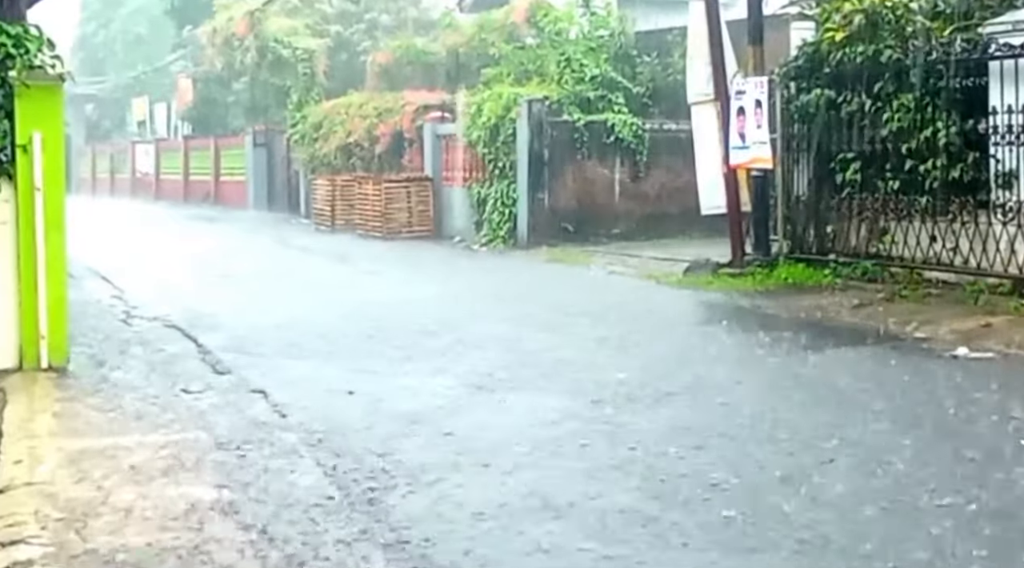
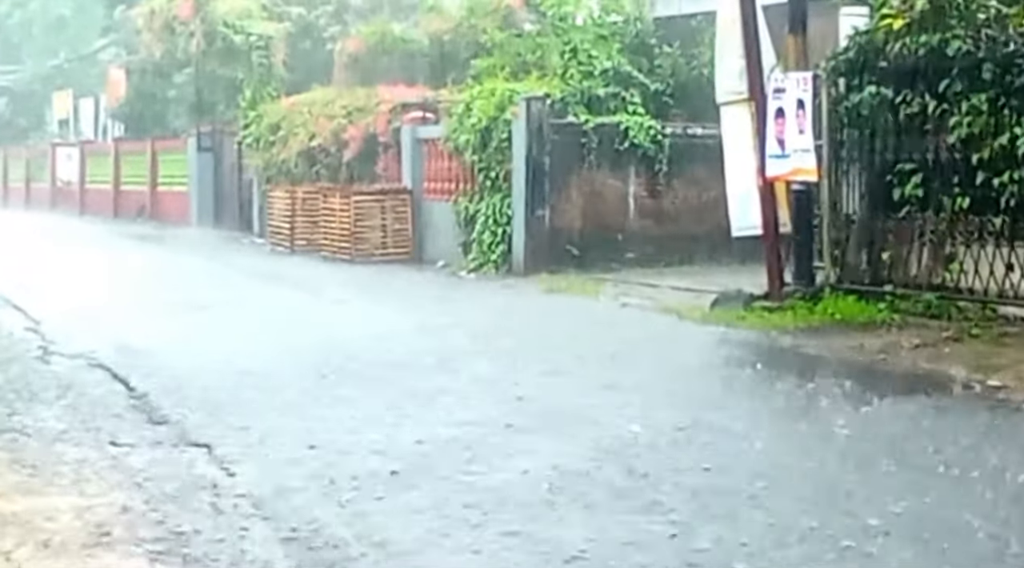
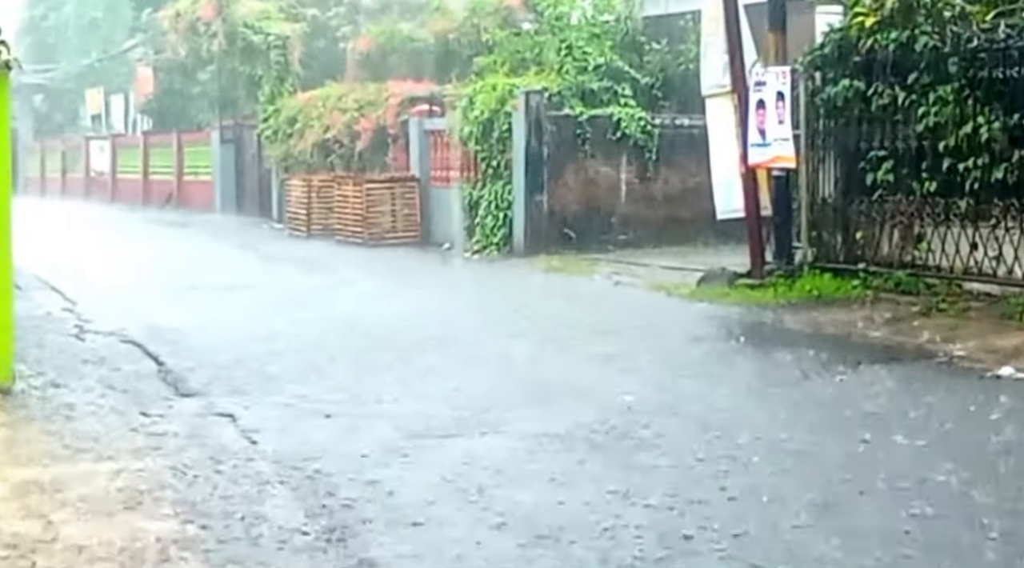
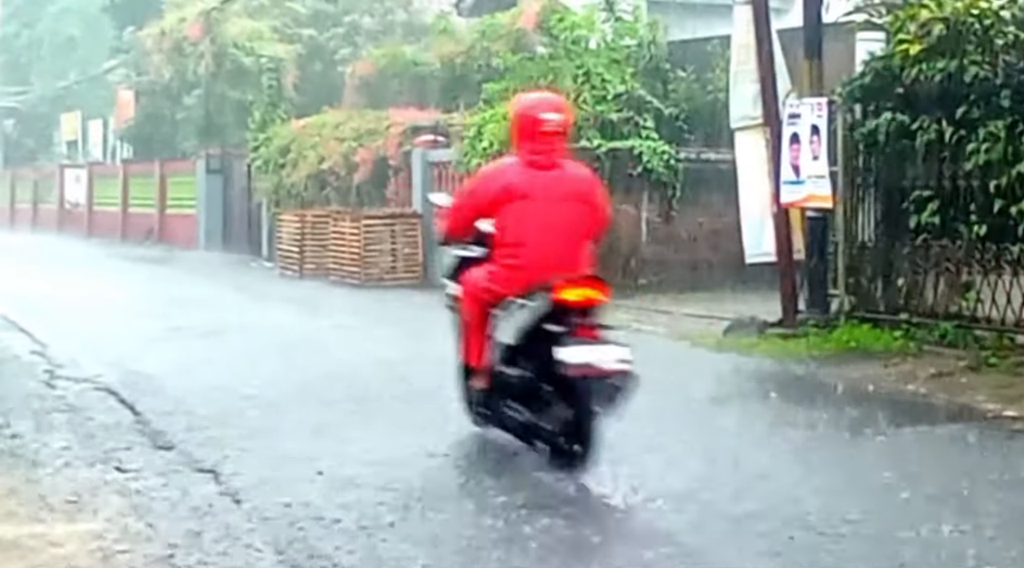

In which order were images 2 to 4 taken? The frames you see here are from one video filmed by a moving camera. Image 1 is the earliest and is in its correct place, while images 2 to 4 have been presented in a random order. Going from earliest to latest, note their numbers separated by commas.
3, 2, 4
